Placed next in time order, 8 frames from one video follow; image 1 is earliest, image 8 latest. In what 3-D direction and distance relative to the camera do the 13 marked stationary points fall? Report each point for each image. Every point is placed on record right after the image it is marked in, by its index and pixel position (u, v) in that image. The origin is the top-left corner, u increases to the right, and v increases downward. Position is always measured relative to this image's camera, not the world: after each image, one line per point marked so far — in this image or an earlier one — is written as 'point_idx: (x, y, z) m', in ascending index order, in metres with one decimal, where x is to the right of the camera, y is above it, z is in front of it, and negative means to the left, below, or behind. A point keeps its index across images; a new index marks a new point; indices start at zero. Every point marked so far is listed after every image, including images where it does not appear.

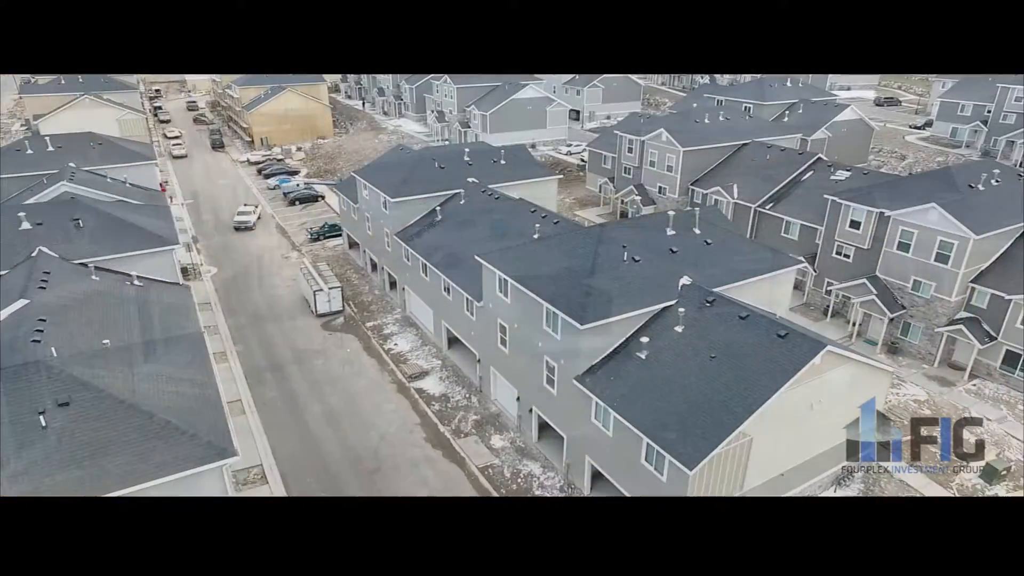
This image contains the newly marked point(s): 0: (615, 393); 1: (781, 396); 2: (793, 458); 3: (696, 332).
0: (+2.0, -2.0, +12.2) m
1: (+4.7, -1.8, +11.0) m
2: (+5.3, -3.3, +12.2) m
3: (+3.6, -0.9, +12.6) m
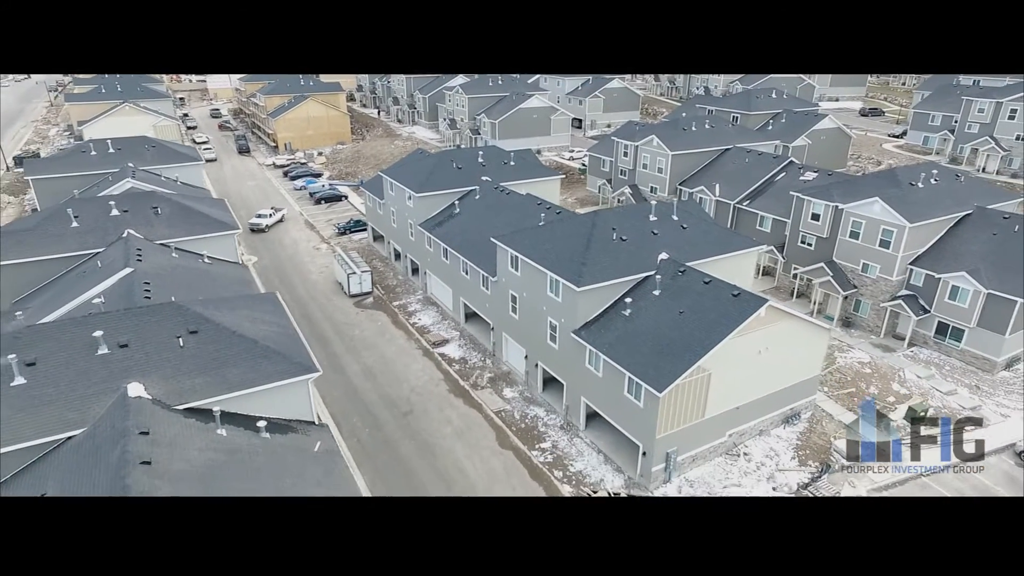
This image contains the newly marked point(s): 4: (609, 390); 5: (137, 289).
0: (+2.2, -1.3, +15.4) m
1: (+4.9, -1.1, +14.2) m
2: (+5.6, -2.6, +15.3) m
3: (+3.9, -0.1, +15.8) m
4: (+2.3, -2.4, +15.3) m
5: (-9.1, +0.1, +15.4) m
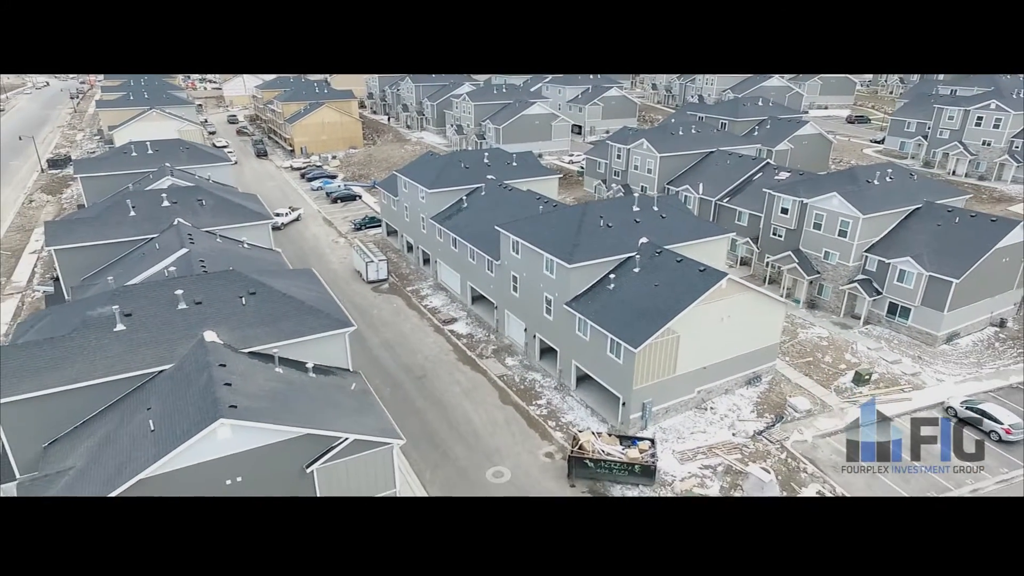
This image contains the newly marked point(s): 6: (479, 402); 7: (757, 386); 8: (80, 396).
0: (+2.3, -0.6, +18.1) m
1: (+4.9, -0.5, +16.9) m
2: (+5.6, -1.9, +18.0) m
3: (+3.9, +0.5, +18.5) m
4: (+2.4, -1.8, +18.0) m
5: (-9.1, +0.8, +18.2) m
6: (-1.0, -3.4, +19.2) m
7: (+7.5, -2.9, +19.3) m
8: (-8.7, -2.2, +13.0) m
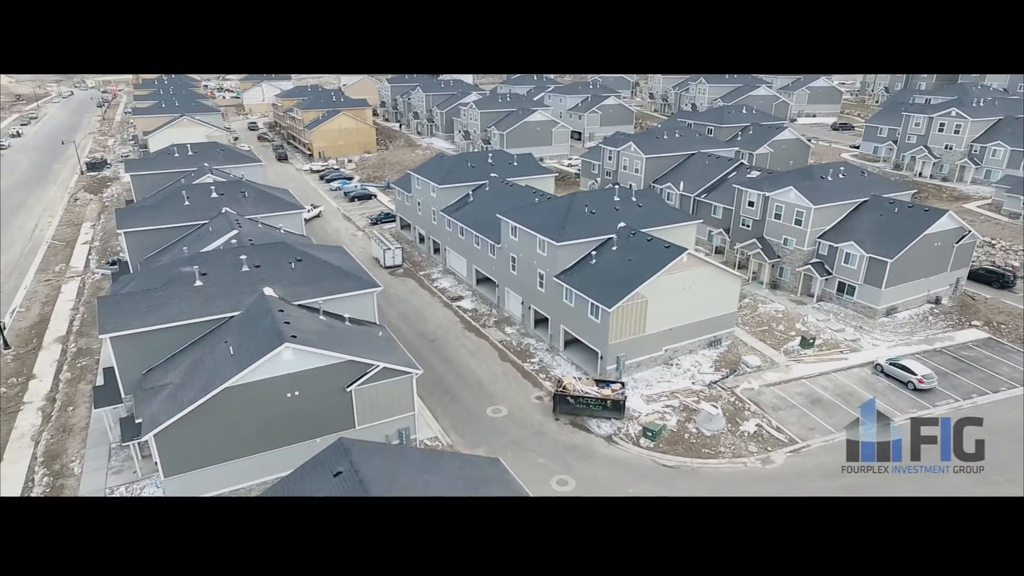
0: (+2.2, +0.3, +21.7) m
1: (+4.8, +0.4, +20.5) m
2: (+5.5, -1.1, +21.5) m
3: (+3.9, +1.4, +22.1) m
4: (+2.3, -0.9, +21.6) m
5: (-9.2, +1.7, +21.9) m
6: (-1.1, -2.5, +22.8) m
7: (+7.4, -2.1, +22.8) m
8: (-8.9, -1.2, +16.6) m
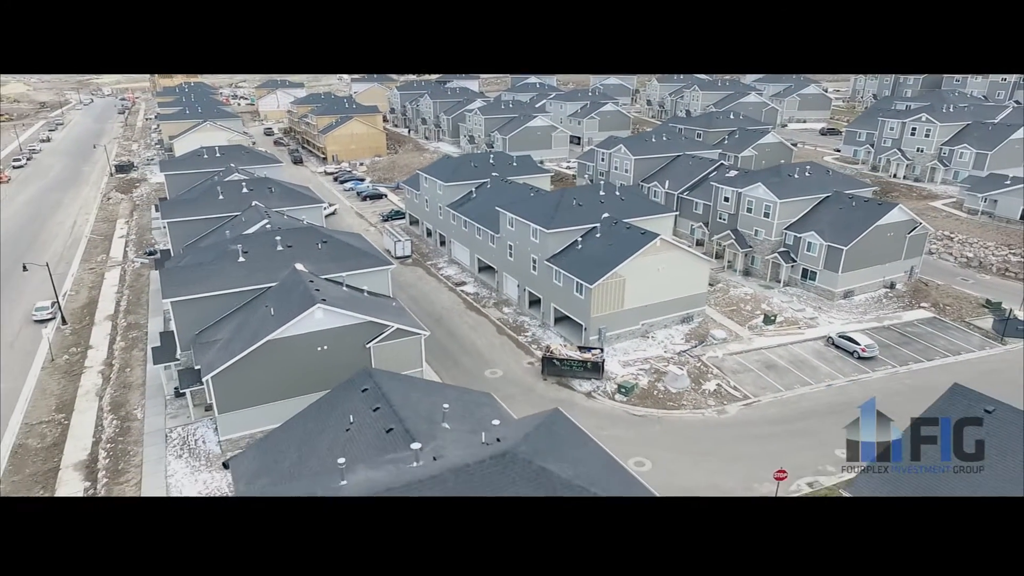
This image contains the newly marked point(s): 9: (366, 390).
0: (+2.0, +1.0, +24.8) m
1: (+4.7, +1.1, +23.6) m
2: (+5.3, -0.4, +24.6) m
3: (+3.7, +2.1, +25.2) m
4: (+2.1, -0.2, +24.7) m
5: (-9.3, +2.4, +25.2) m
6: (-1.2, -1.8, +25.9) m
7: (+7.2, -1.4, +25.8) m
8: (-9.1, -0.4, +19.9) m
9: (-3.1, -2.1, +13.6) m
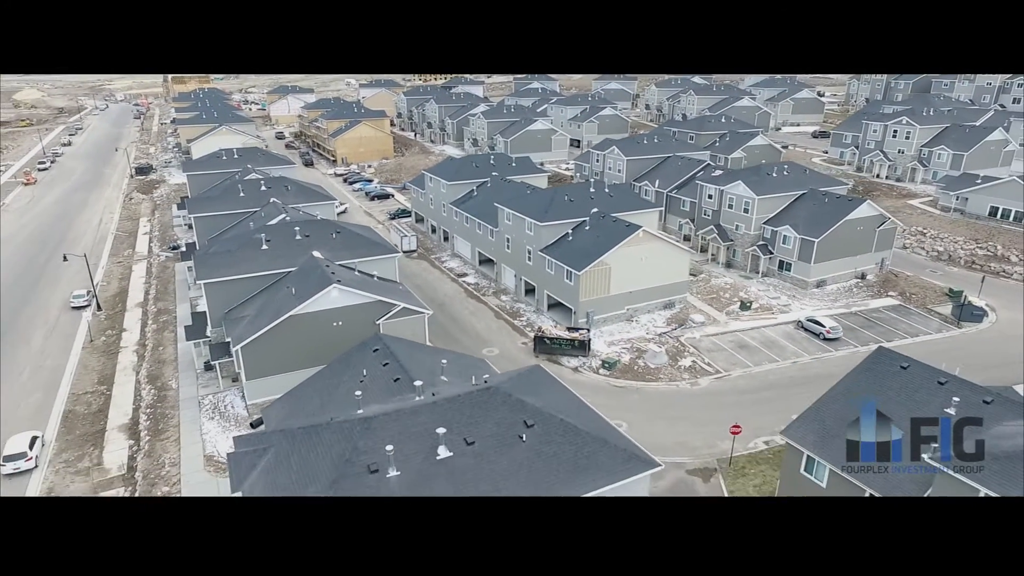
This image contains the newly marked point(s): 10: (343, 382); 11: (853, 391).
0: (+1.8, +1.5, +27.2) m
1: (+4.5, +1.7, +25.9) m
2: (+5.2, +0.2, +26.9) m
3: (+3.5, +2.6, +27.6) m
4: (+1.9, +0.3, +27.0) m
5: (-9.5, +3.0, +27.7) m
6: (-1.4, -1.3, +28.3) m
7: (+7.1, -0.9, +28.1) m
8: (-9.3, +0.2, +22.3) m
9: (-3.4, -1.5, +16.0) m
10: (-4.1, -2.2, +15.1) m
11: (+8.1, -2.3, +15.0) m
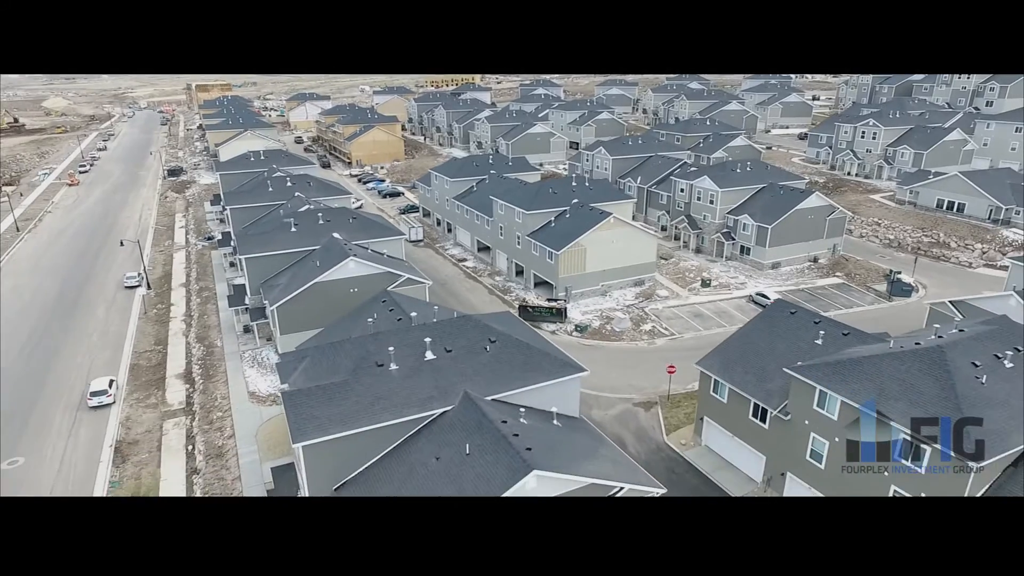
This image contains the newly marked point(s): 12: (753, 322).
0: (+1.4, +2.5, +31.7) m
1: (+4.0, +2.7, +30.3) m
2: (+4.7, +1.2, +31.3) m
3: (+3.1, +3.6, +32.0) m
4: (+1.4, +1.4, +31.5) m
5: (-9.9, +4.0, +32.4) m
6: (-1.9, -0.3, +32.8) m
7: (+6.6, +0.1, +32.5) m
8: (-9.9, +1.2, +27.0) m
9: (-4.1, -0.4, +20.5) m
10: (-4.8, -1.1, +19.7) m
11: (+7.3, -1.2, +19.3) m
12: (+7.4, -1.0, +19.5) m
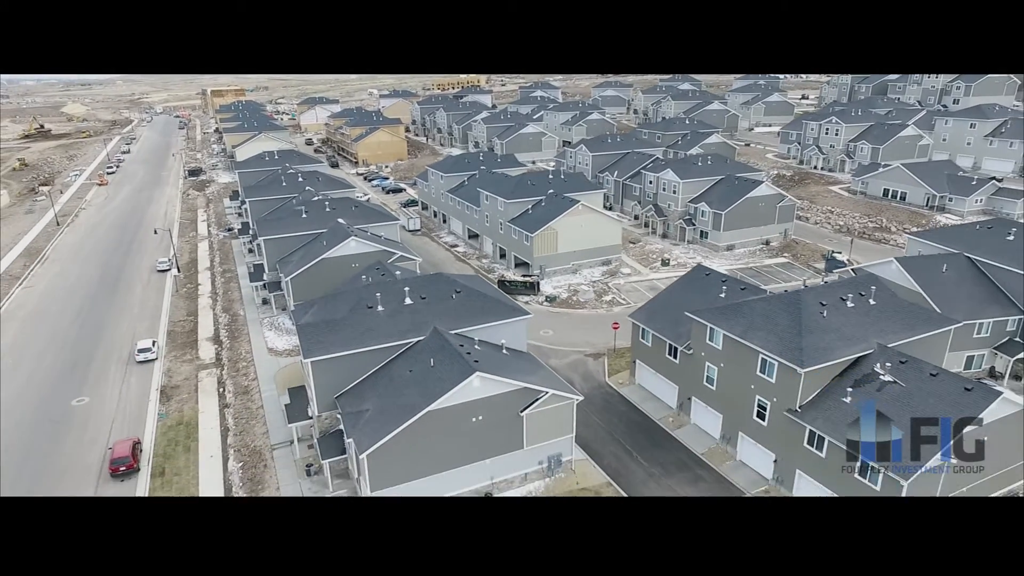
0: (+0.3, +3.7, +36.3) m
1: (+2.9, +3.9, +34.9) m
2: (+3.7, +2.4, +35.9) m
3: (+2.1, +4.8, +36.6) m
4: (+0.4, +2.5, +36.1) m
5: (-10.9, +5.1, +37.2) m
6: (-2.8, +0.9, +37.5) m
7: (+5.6, +1.3, +37.0) m
8: (-11.0, +2.4, +31.8) m
9: (-5.3, +0.7, +25.2) m
10: (-6.0, +0.1, +24.4) m
11: (+6.1, 0.0, +23.8) m
12: (+6.2, +0.2, +24.0) m
